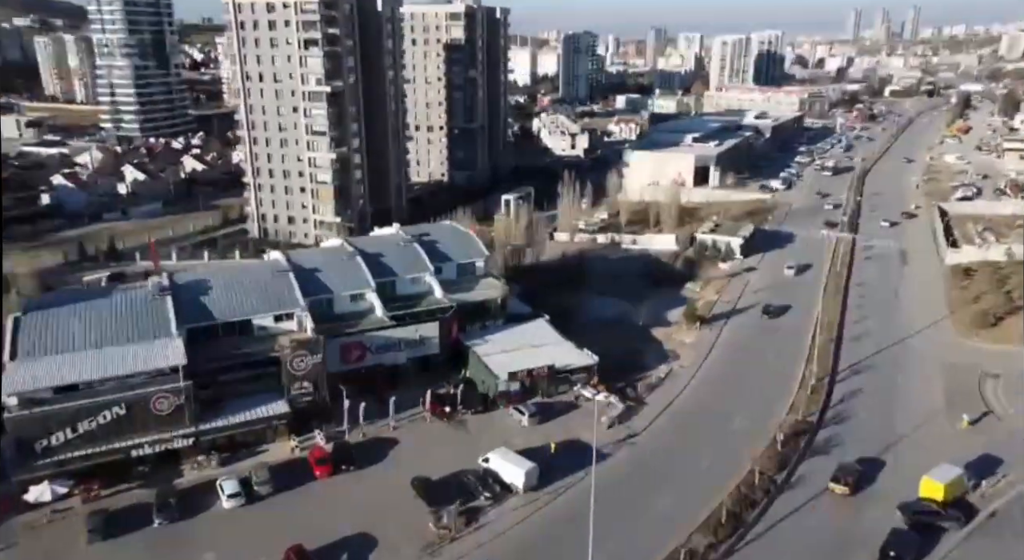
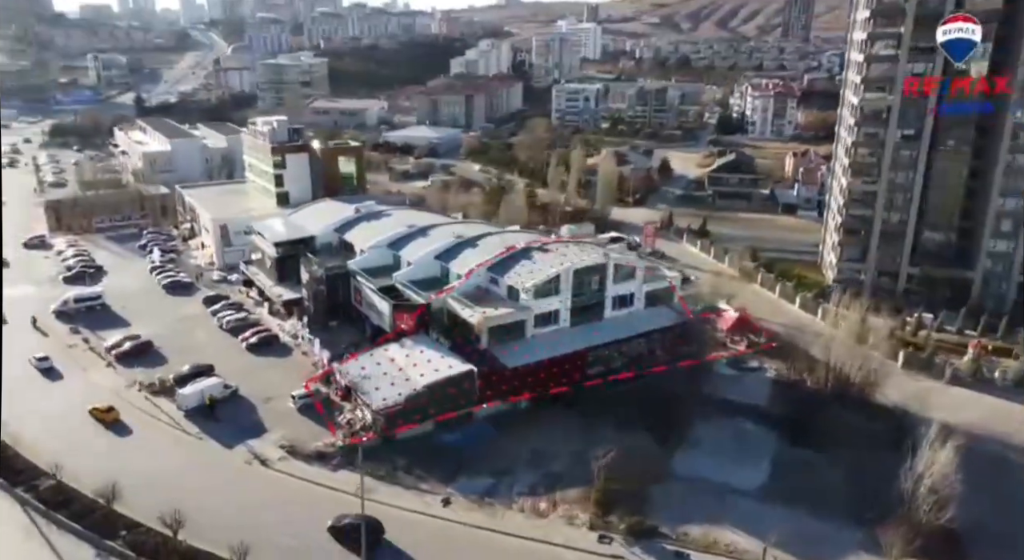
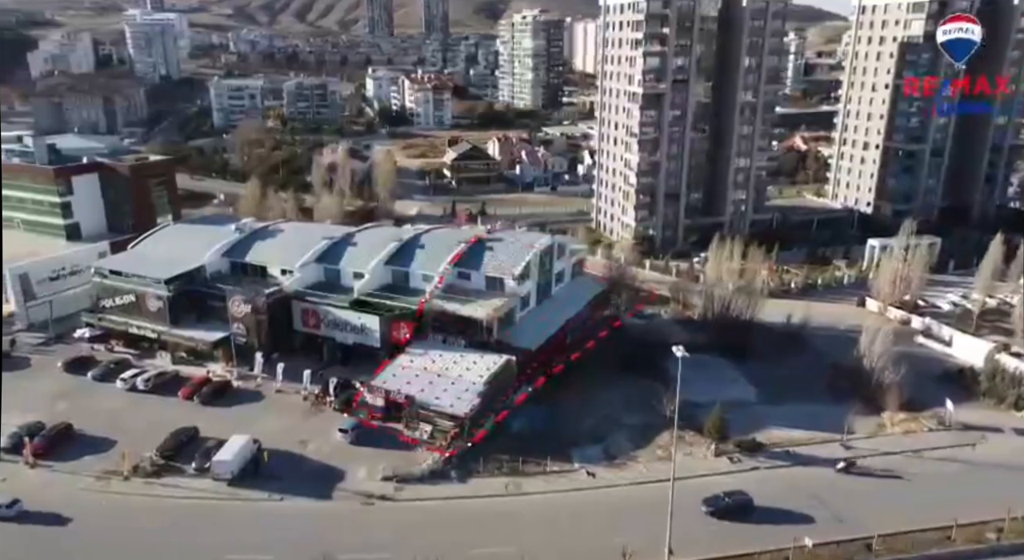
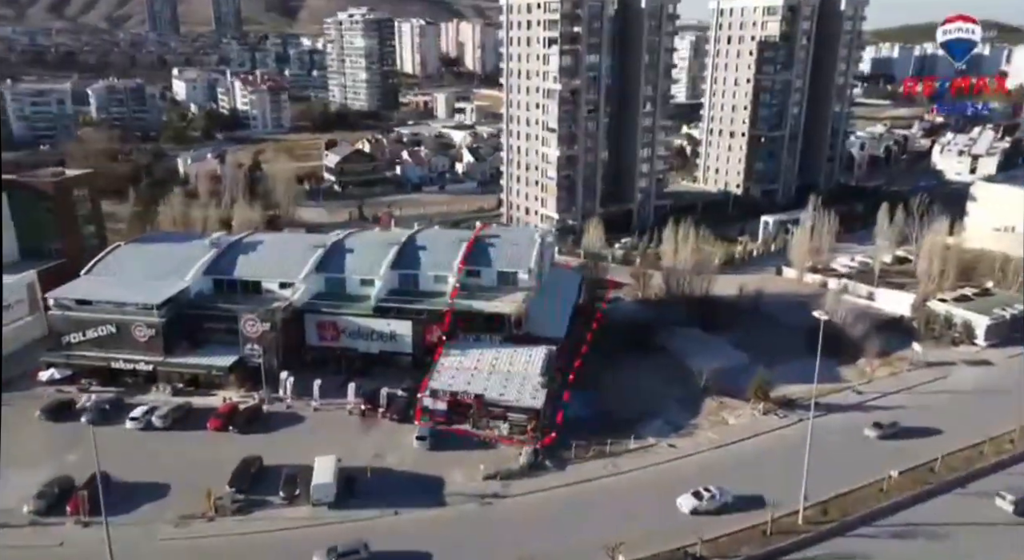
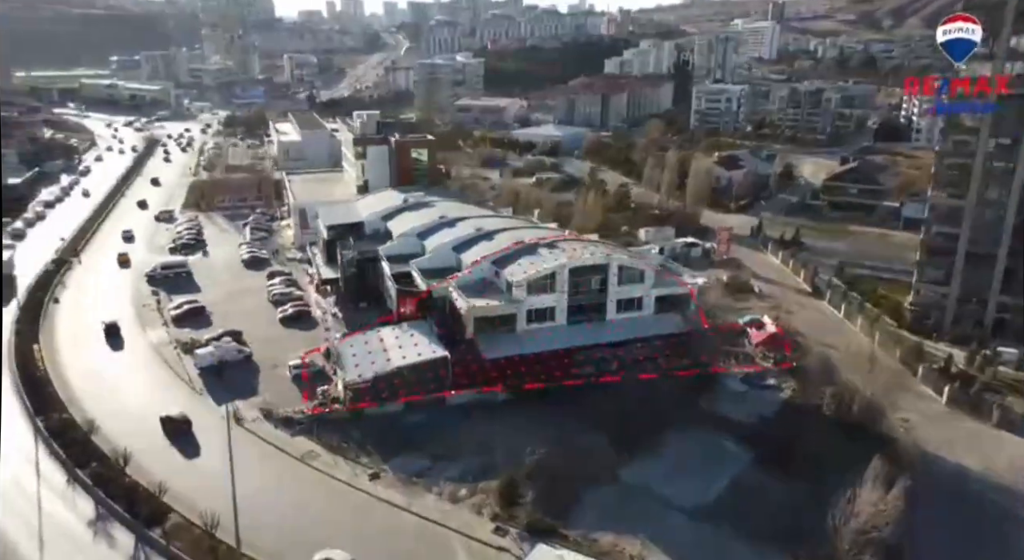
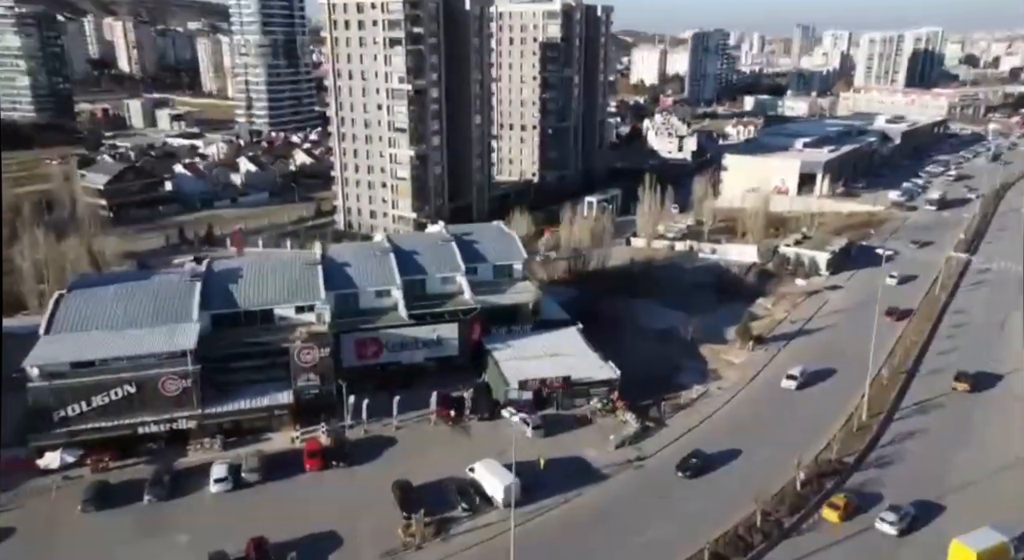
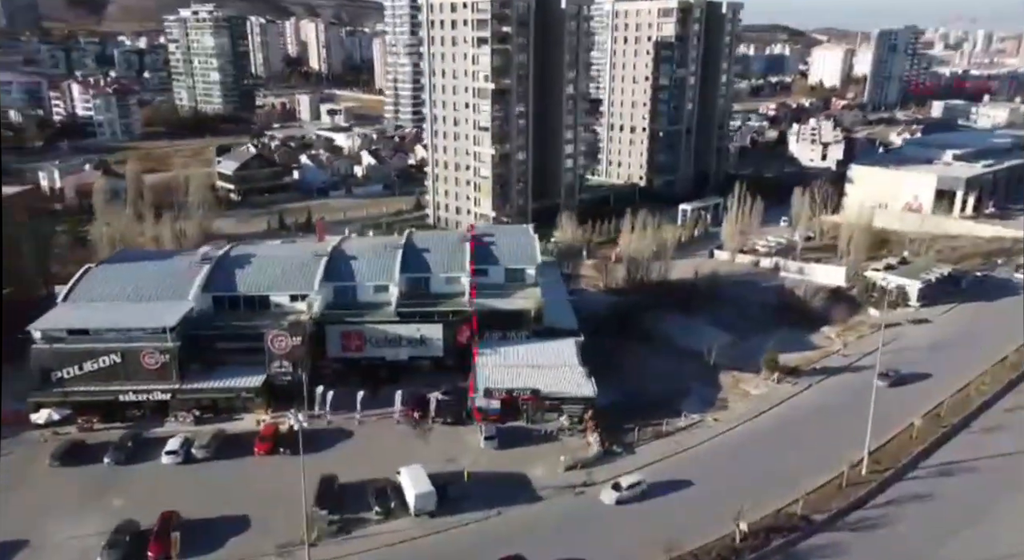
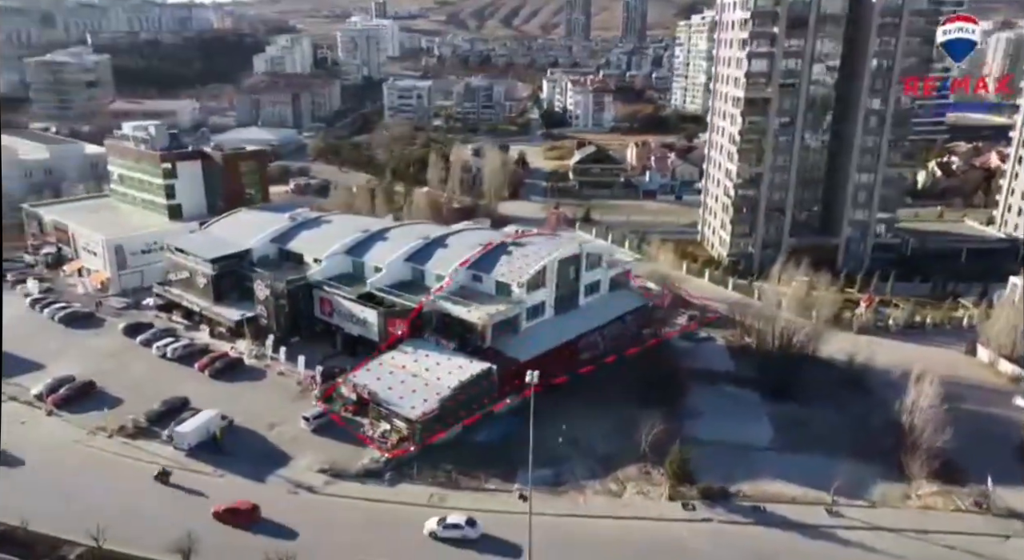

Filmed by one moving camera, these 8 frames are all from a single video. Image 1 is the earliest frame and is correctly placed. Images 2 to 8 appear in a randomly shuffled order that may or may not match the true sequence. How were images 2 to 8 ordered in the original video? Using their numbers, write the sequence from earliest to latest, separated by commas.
6, 7, 4, 3, 8, 2, 5
